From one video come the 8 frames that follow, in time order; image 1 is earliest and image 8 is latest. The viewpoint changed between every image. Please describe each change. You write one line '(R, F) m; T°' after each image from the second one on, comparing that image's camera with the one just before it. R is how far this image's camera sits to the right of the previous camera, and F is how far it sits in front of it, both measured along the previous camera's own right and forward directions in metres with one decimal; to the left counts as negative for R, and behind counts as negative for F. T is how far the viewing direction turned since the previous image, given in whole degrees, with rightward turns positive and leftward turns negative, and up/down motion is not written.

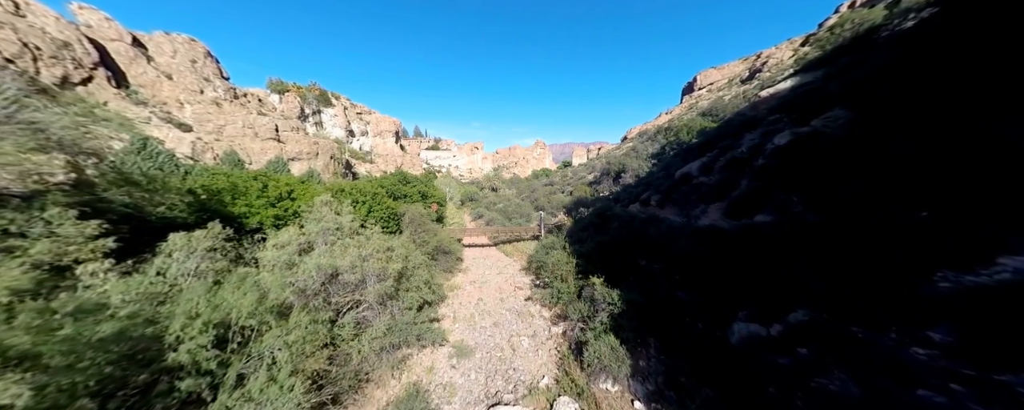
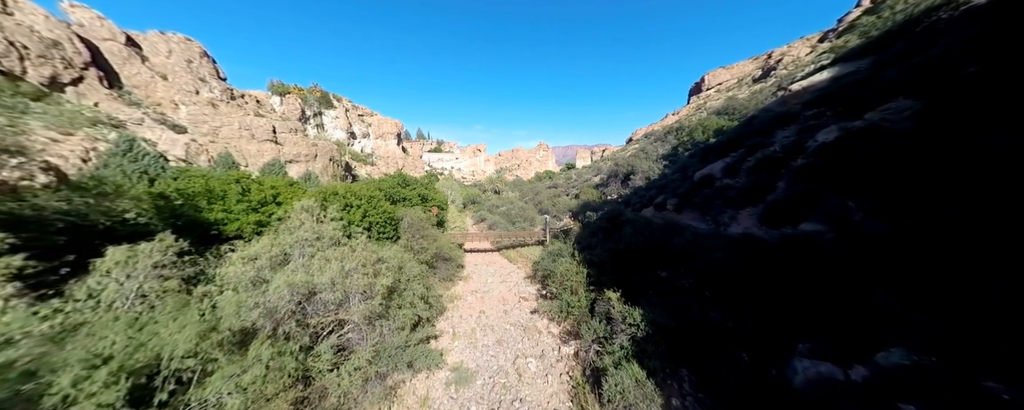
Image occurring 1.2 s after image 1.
(-0.1, +1.2) m; -1°
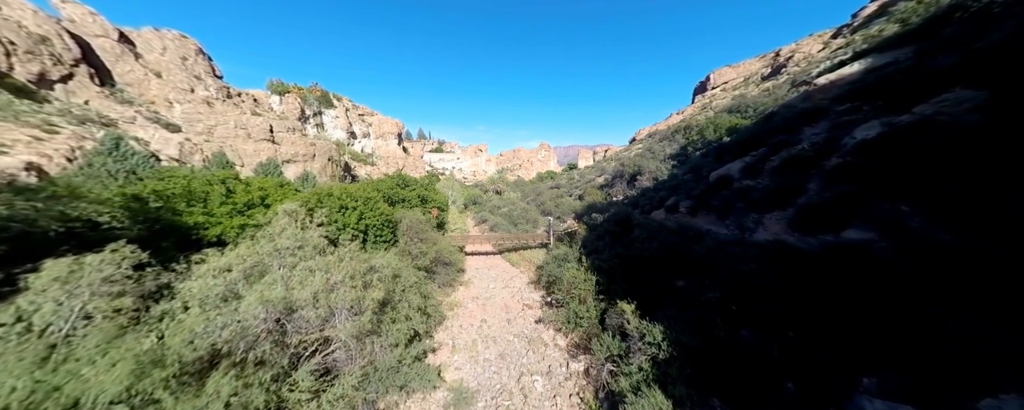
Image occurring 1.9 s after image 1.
(-0.1, +0.8) m; 0°
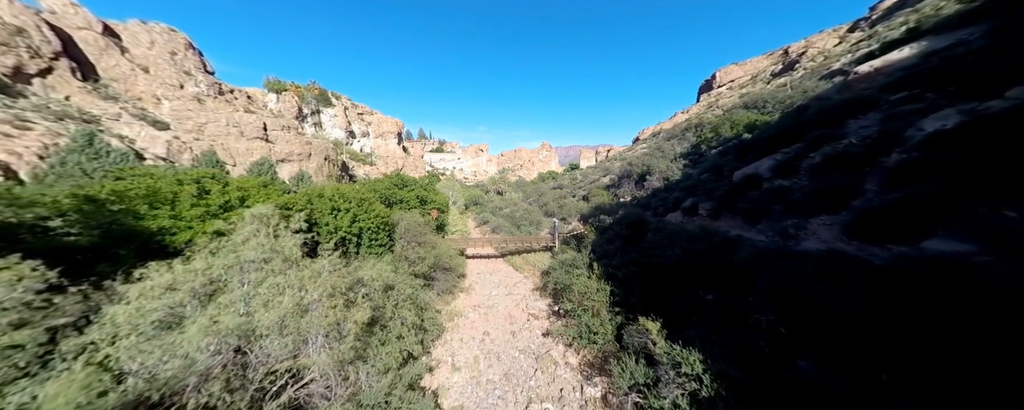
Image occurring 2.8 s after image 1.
(-0.2, +1.2) m; 0°
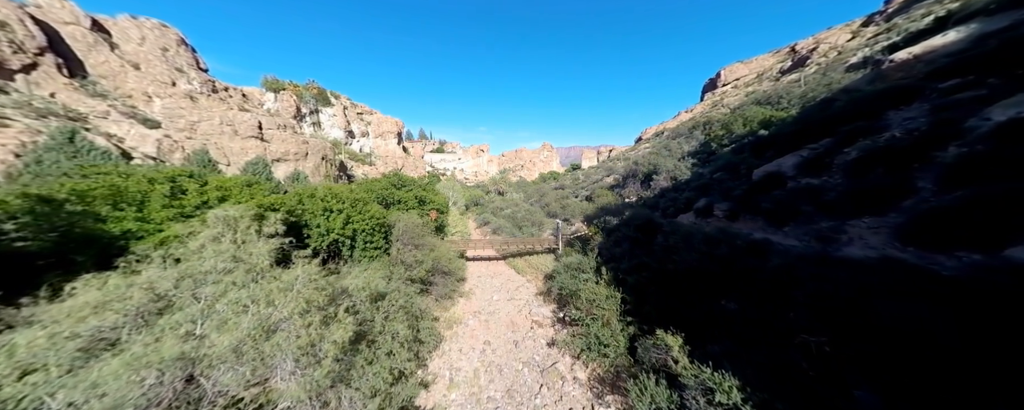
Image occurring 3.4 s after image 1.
(-0.1, +0.9) m; 0°
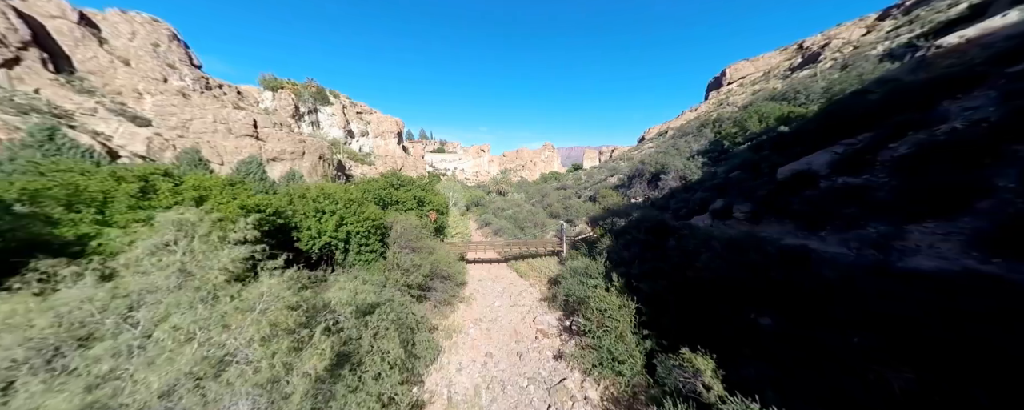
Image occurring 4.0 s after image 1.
(-0.1, +0.9) m; 0°
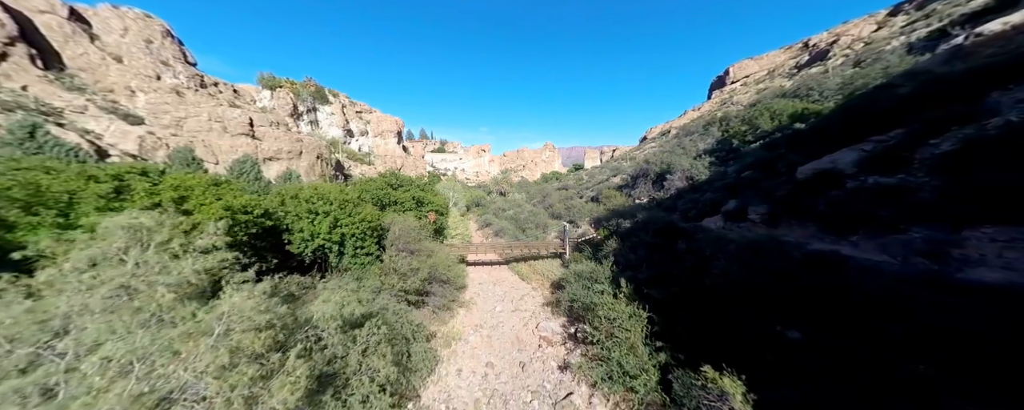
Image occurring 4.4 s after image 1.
(-0.1, +0.6) m; 0°
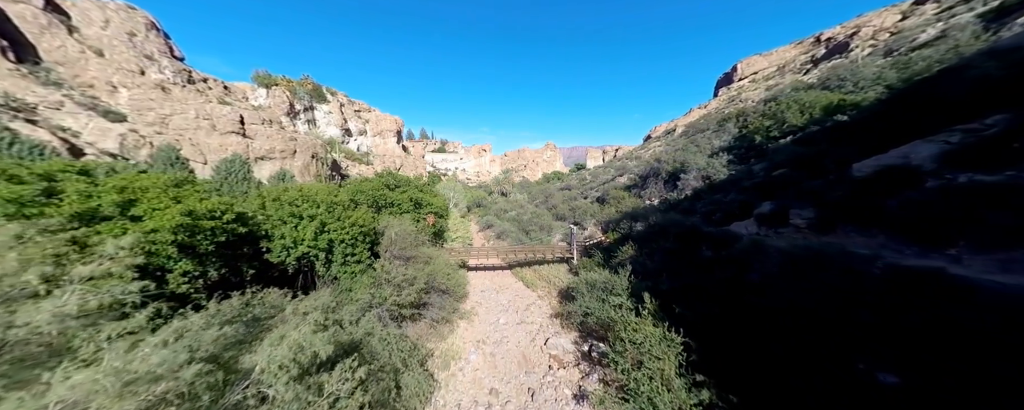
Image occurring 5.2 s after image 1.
(-0.2, +1.4) m; 0°
